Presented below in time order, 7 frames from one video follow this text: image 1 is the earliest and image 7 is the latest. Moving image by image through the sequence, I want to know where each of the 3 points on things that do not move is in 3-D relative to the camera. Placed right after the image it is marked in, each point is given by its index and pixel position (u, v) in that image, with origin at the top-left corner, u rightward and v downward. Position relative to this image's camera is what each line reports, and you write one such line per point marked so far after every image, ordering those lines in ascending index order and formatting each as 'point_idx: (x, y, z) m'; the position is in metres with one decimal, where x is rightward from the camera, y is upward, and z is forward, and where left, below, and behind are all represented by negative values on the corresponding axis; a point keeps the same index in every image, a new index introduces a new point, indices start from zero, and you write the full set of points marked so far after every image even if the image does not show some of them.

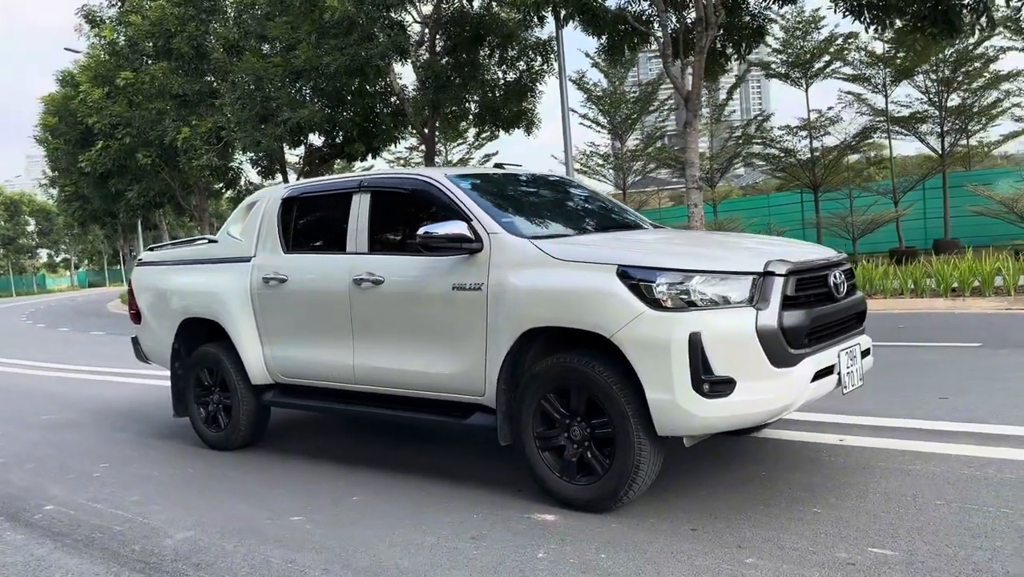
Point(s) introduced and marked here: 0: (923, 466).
0: (+2.1, -0.9, +4.3) m
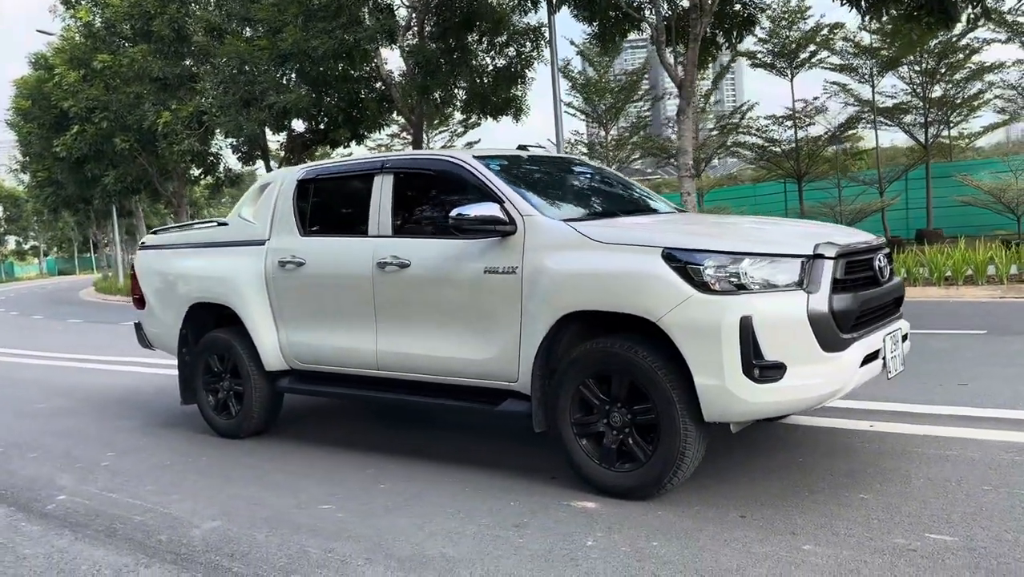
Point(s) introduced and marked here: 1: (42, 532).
0: (+2.3, -0.8, +4.3) m
1: (-2.3, -1.2, +4.2) m
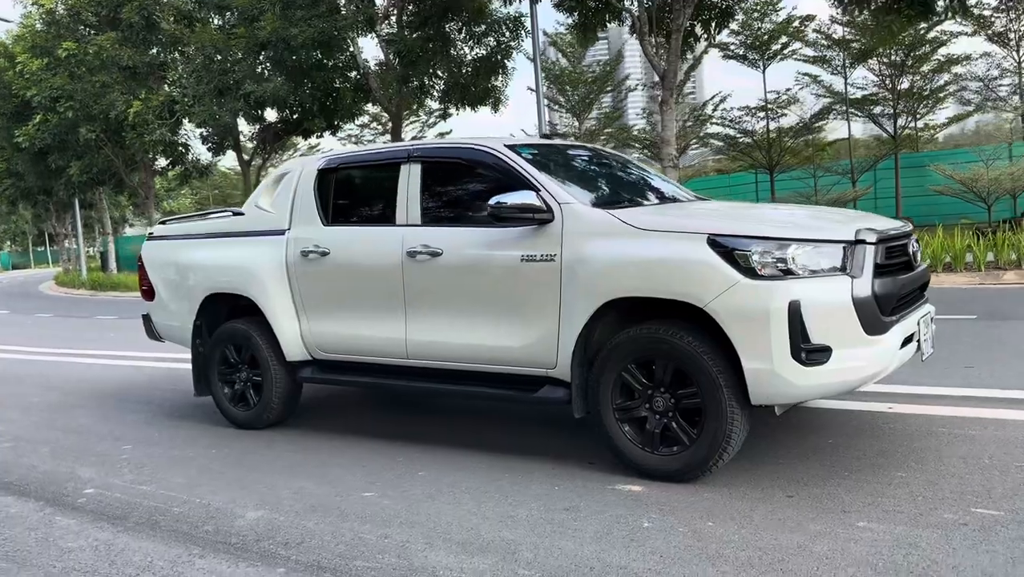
0: (+2.5, -0.7, +4.4) m
1: (-2.1, -1.2, +4.2) m
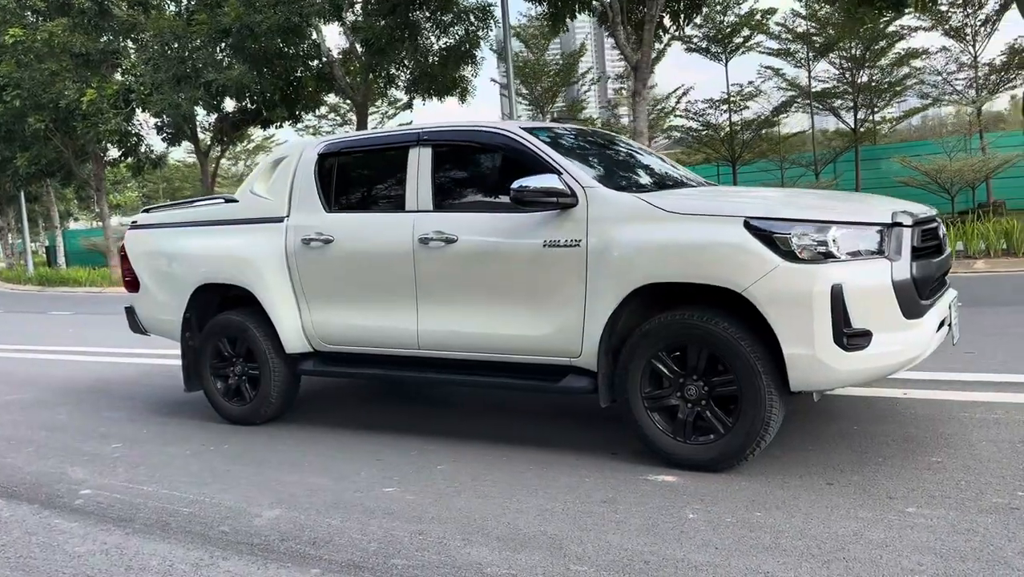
0: (+2.6, -0.7, +4.4) m
1: (-2.0, -1.1, +3.9) m
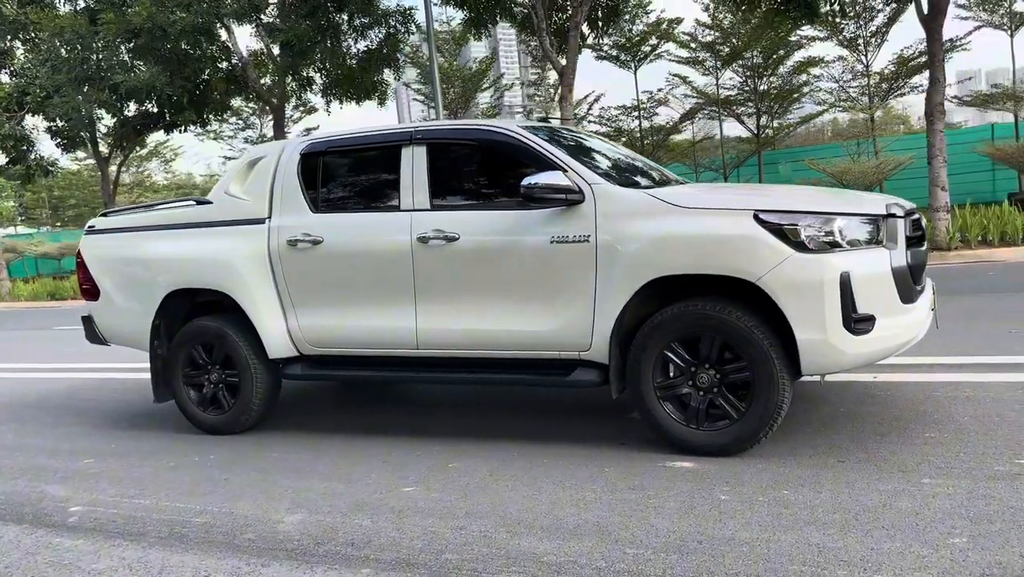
0: (+2.6, -0.6, +4.8) m
1: (-1.8, -1.1, +3.7) m
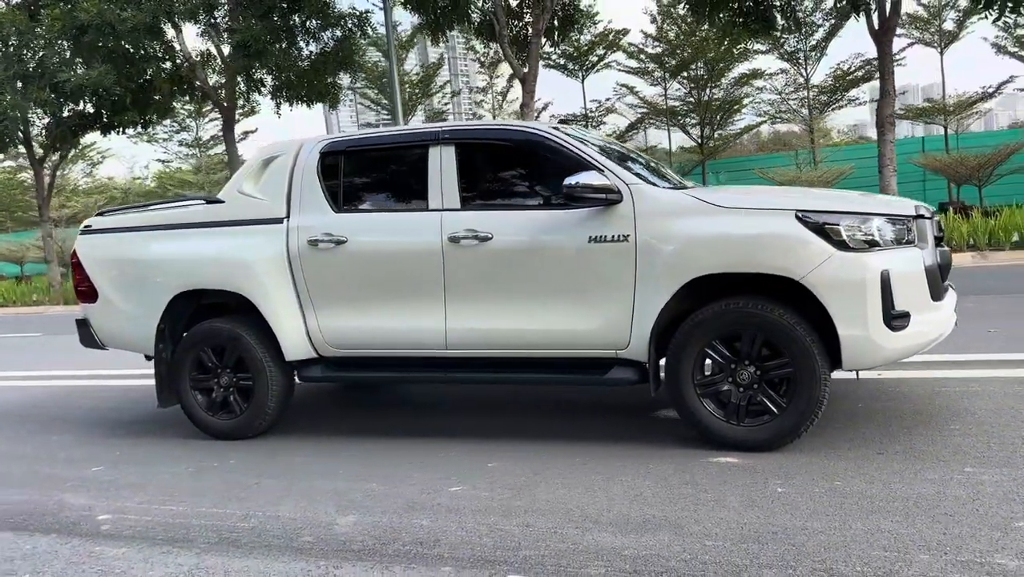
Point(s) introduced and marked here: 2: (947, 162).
0: (+2.8, -0.6, +5.0) m
1: (-1.6, -1.1, +3.6) m
2: (+9.3, +2.7, +18.2) m
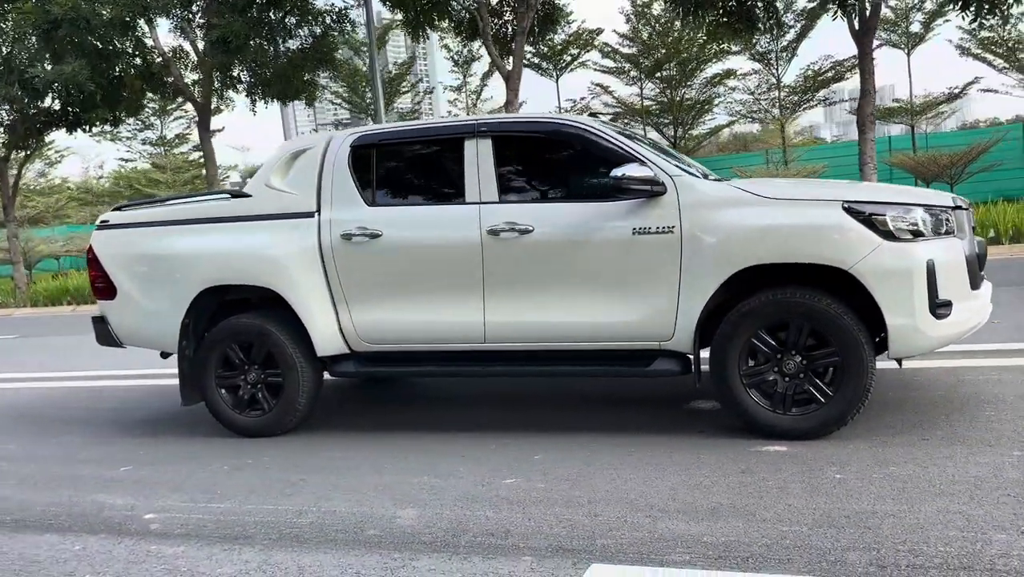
0: (+3.0, -0.5, +5.1) m
1: (-1.3, -1.1, +3.5) m
2: (+8.9, +2.8, +18.6) m
